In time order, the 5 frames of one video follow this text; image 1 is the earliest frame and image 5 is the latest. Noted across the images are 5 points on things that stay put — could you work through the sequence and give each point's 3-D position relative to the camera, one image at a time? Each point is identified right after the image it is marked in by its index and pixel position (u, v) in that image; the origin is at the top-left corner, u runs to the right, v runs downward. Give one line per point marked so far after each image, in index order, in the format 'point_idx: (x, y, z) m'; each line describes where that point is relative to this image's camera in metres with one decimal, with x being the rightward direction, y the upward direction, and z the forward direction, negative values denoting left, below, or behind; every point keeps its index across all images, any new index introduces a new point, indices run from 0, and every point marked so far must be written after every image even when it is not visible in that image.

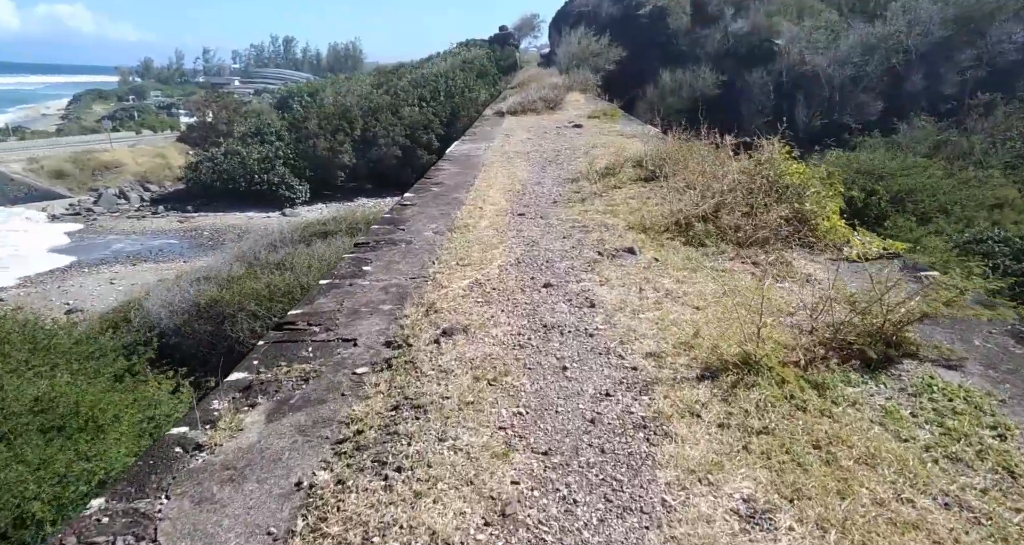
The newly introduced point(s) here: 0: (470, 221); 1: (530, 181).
0: (-0.3, +0.4, +4.1) m
1: (+0.2, +0.9, +5.6) m
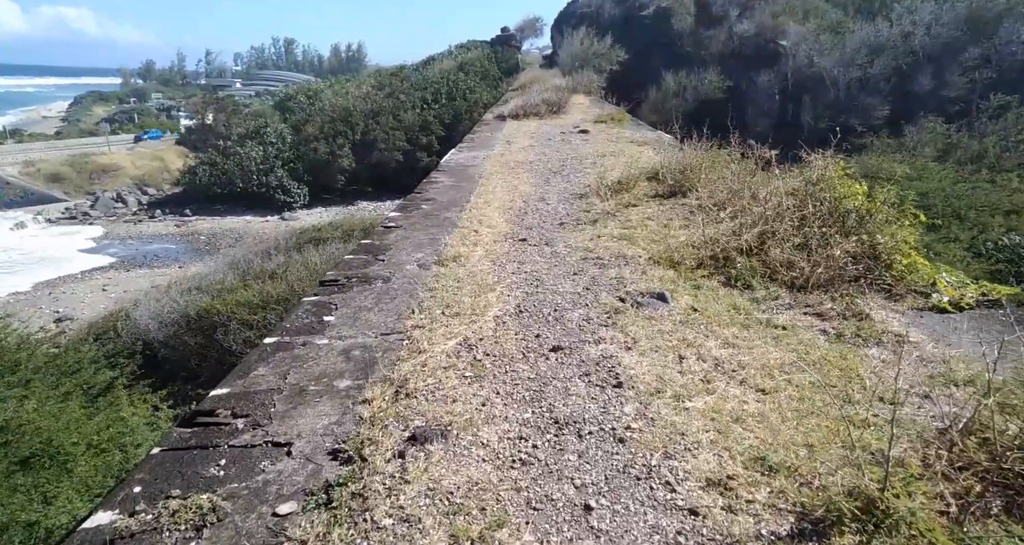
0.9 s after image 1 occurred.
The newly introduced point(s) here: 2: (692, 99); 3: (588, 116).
0: (-0.3, +0.1, +3.4) m
1: (+0.2, +0.6, +5.0) m
2: (+5.4, +5.3, +17.2) m
3: (+1.4, +3.0, +10.7) m
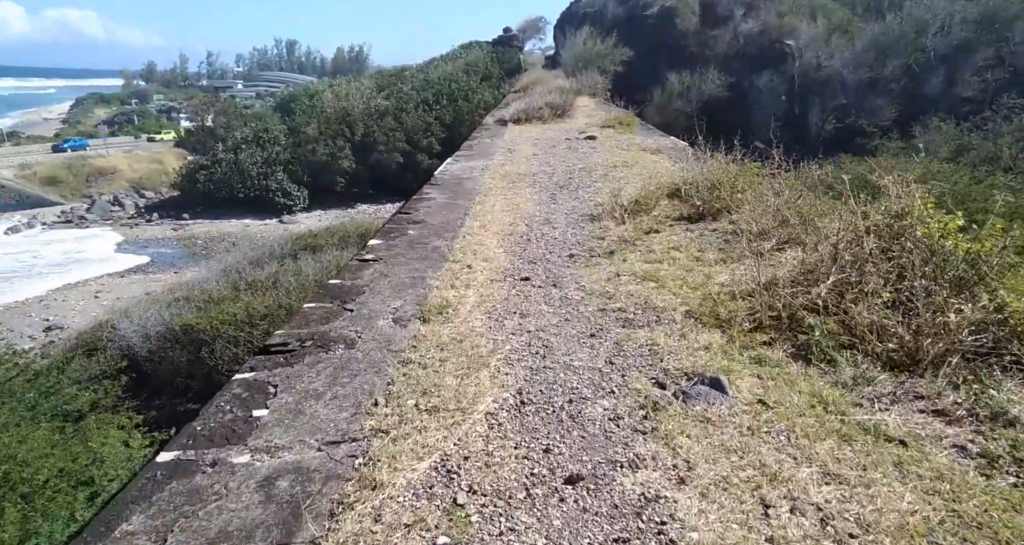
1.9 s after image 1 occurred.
0: (-0.3, -0.1, +2.8) m
1: (+0.2, +0.4, +4.3) m
2: (+5.5, +5.0, +16.5) m
3: (+1.5, +2.7, +10.1) m
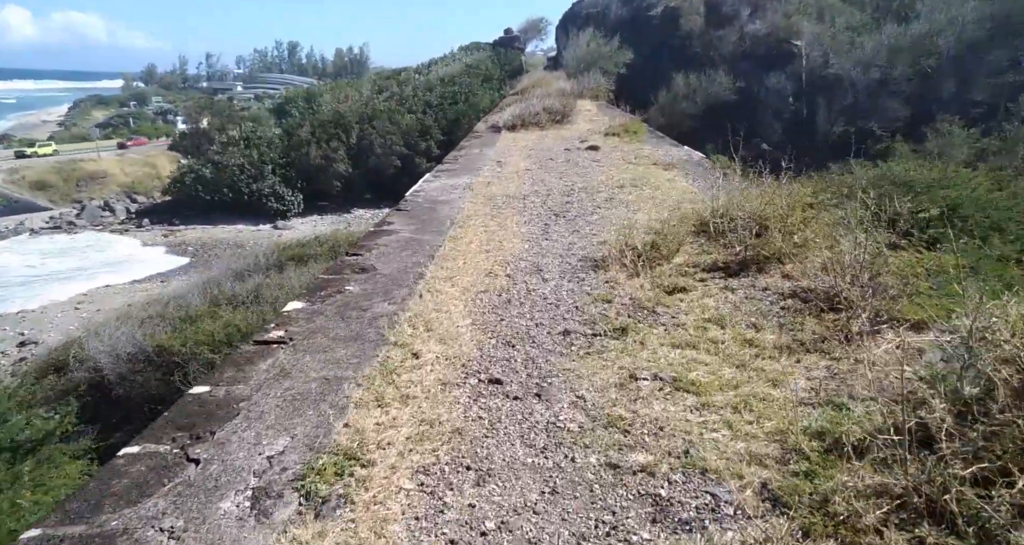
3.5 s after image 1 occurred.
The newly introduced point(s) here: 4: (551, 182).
0: (-0.4, -0.5, +1.7) m
1: (+0.1, 0.0, +3.2) m
2: (+5.4, +4.6, +15.5) m
3: (+1.3, +2.3, +9.0) m
4: (+0.4, +0.9, +5.5) m
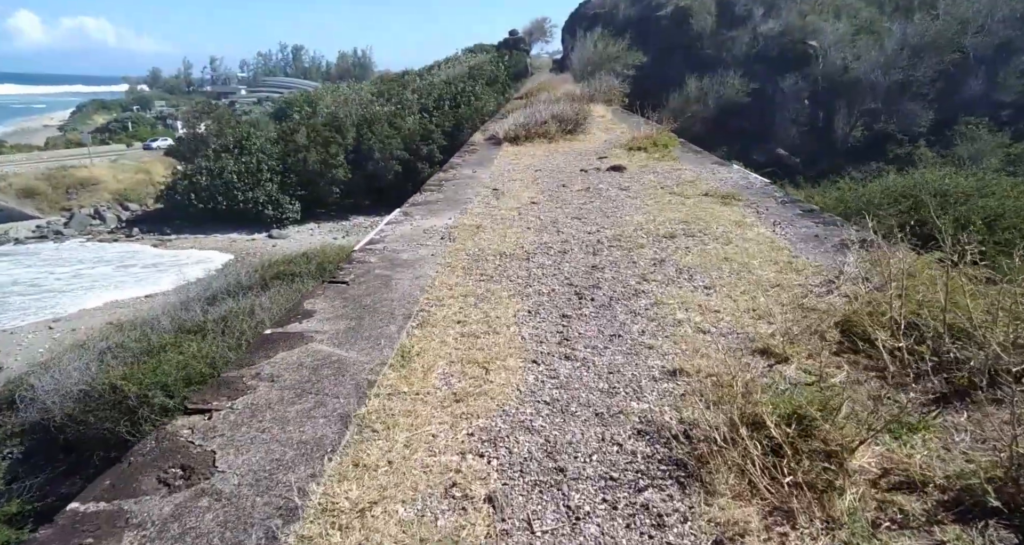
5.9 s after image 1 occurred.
0: (-0.5, -1.0, -0.1) m
1: (0.0, -0.5, +1.5) m
2: (+5.5, +4.0, +13.7) m
3: (+1.4, +1.7, +7.3) m
4: (+0.4, +0.3, +3.7) m
